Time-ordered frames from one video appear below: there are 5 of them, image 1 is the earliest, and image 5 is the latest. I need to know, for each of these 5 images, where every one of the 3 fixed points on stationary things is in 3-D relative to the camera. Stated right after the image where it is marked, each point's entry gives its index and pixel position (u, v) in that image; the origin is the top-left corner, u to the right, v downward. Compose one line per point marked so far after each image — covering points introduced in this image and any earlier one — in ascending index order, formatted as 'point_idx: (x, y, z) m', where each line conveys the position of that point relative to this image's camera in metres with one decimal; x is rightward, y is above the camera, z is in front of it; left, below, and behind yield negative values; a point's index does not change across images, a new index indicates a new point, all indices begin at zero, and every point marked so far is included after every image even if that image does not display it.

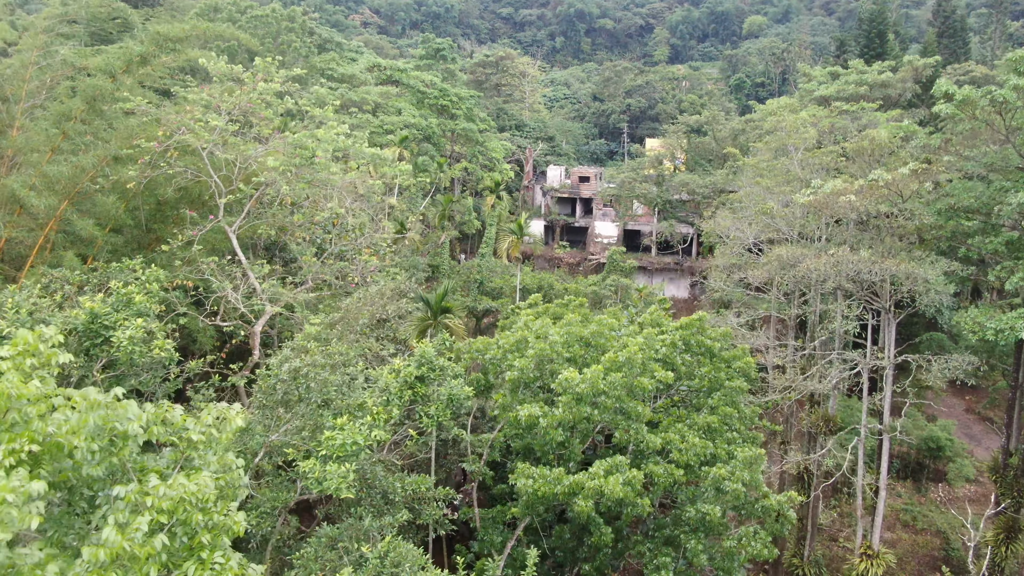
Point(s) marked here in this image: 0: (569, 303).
0: (+1.0, -0.3, +14.0) m
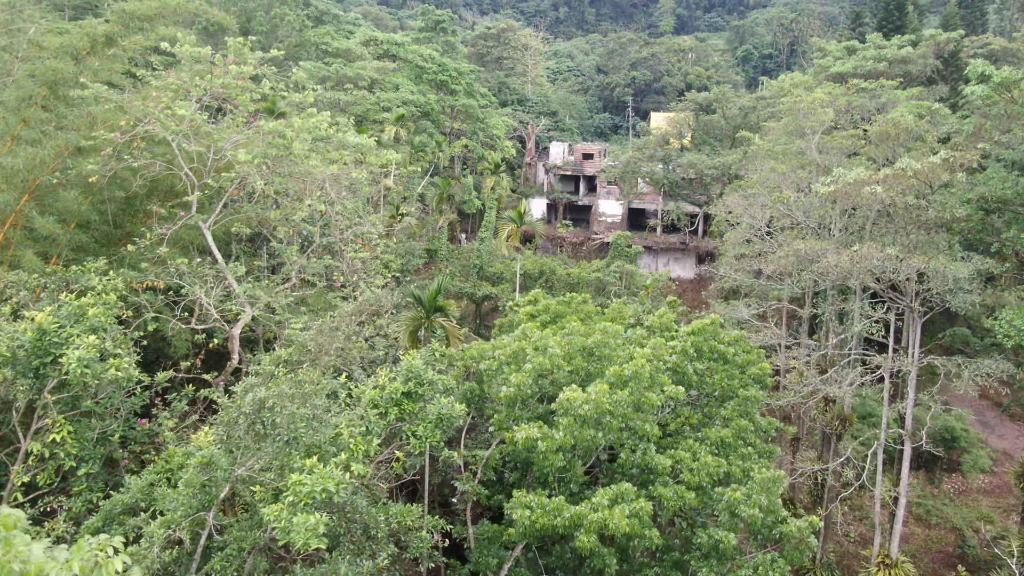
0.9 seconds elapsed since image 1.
0: (+1.0, -0.2, +13.1) m
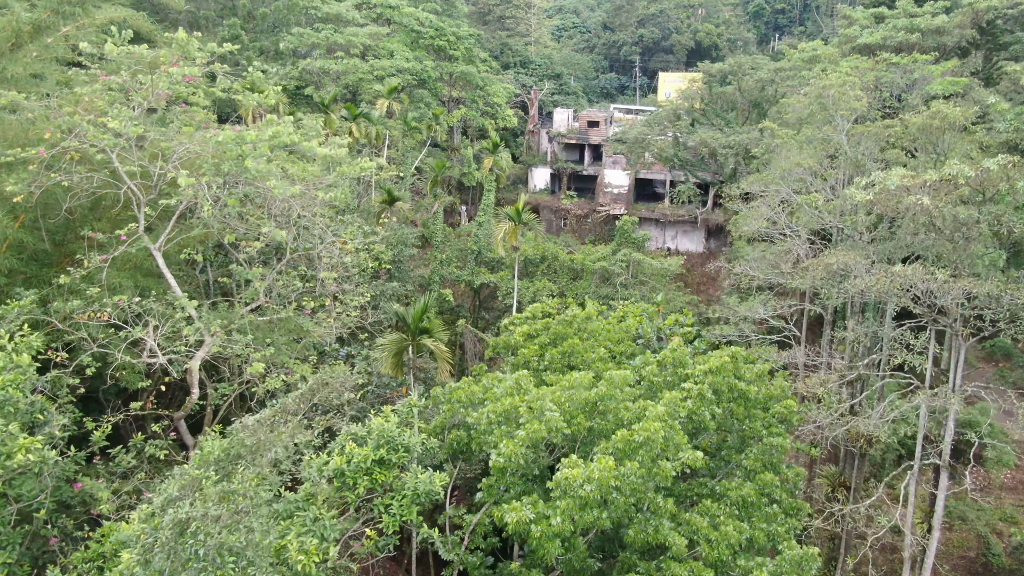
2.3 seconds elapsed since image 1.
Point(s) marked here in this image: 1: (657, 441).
0: (+0.9, -0.5, +11.8) m
1: (+1.4, -1.5, +7.5) m
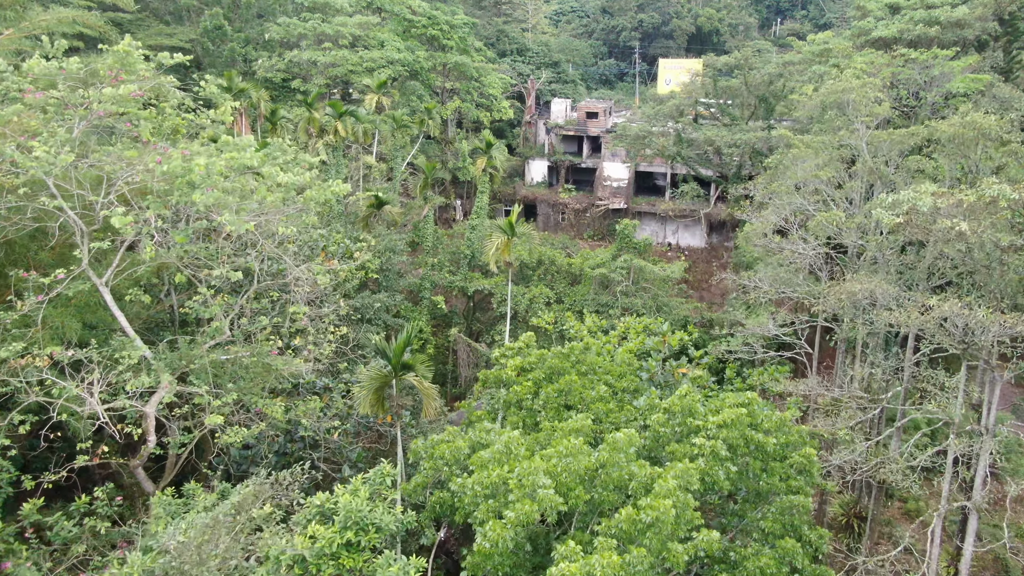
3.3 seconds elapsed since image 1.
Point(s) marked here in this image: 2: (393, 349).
0: (+0.8, -0.9, +10.7) m
1: (+1.3, -2.0, +6.5) m
2: (-1.5, -0.8, +10.0) m
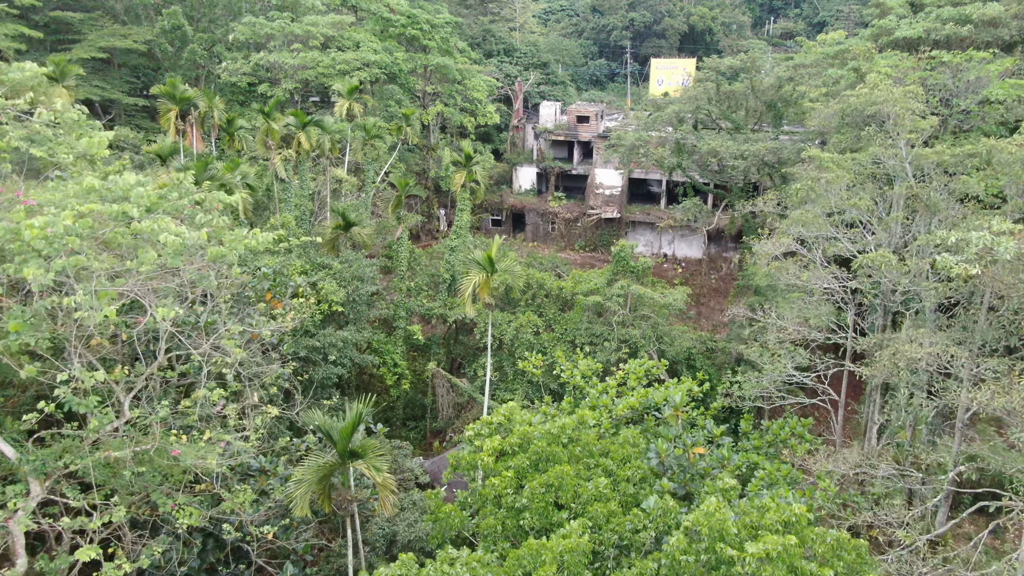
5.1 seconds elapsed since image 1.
0: (+0.6, -1.6, +8.7) m
1: (+1.1, -2.7, +4.4) m
2: (-1.8, -1.5, +7.9) m
